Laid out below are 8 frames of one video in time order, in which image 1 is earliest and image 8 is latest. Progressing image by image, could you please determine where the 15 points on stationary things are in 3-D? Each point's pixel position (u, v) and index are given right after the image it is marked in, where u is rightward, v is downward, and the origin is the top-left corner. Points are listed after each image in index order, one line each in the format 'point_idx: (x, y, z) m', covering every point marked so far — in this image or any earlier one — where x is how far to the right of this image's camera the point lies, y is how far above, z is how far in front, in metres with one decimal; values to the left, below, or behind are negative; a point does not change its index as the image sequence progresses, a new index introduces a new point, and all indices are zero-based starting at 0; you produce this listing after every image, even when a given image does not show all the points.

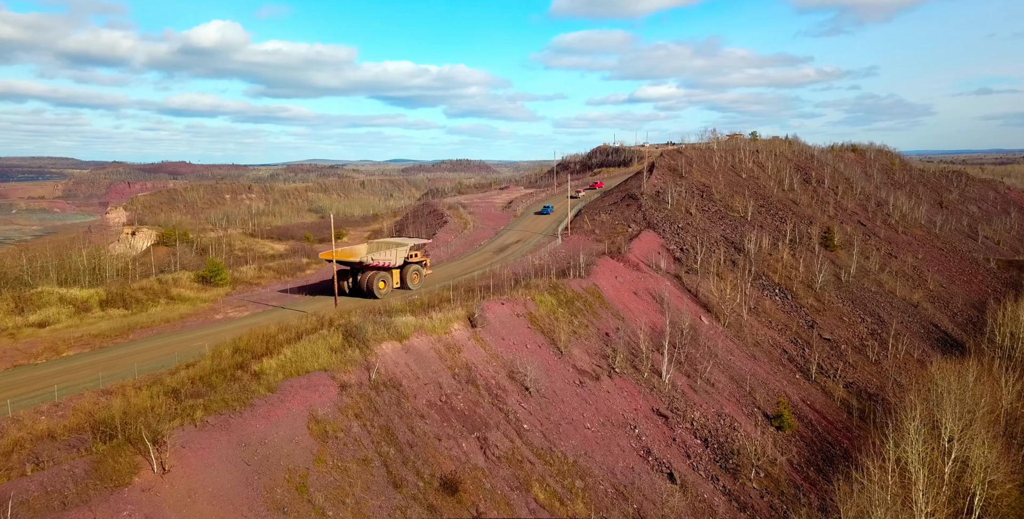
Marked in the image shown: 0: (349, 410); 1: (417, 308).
0: (-3.4, -3.1, +11.9) m
1: (-2.5, -1.3, +16.3) m
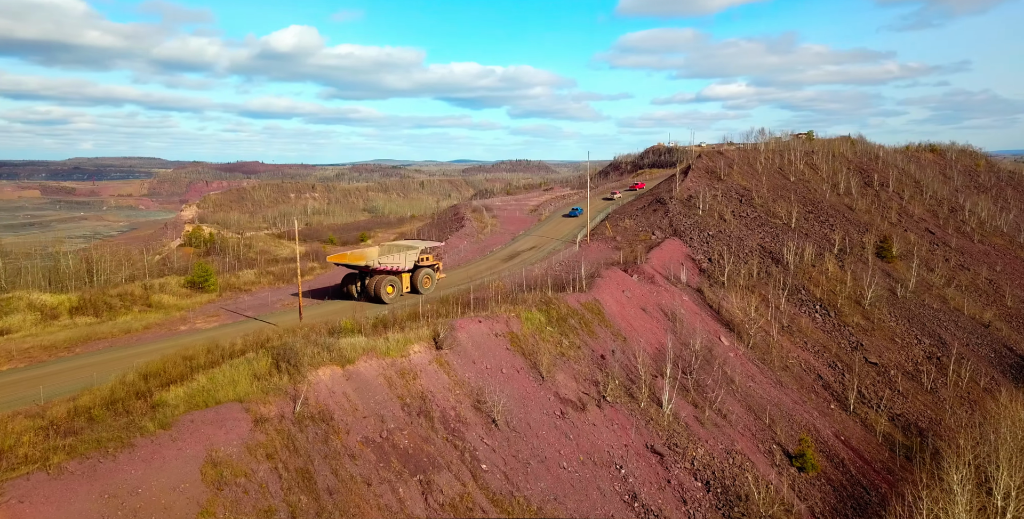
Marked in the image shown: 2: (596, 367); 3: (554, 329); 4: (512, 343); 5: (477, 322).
0: (-4.6, -3.5, +10.5) m
1: (-3.3, -1.7, +14.8) m
2: (+2.7, -3.4, +18.1) m
3: (+1.4, -2.2, +18.4) m
4: (+0.1, -2.4, +16.9) m
5: (-0.9, -1.8, +16.7) m
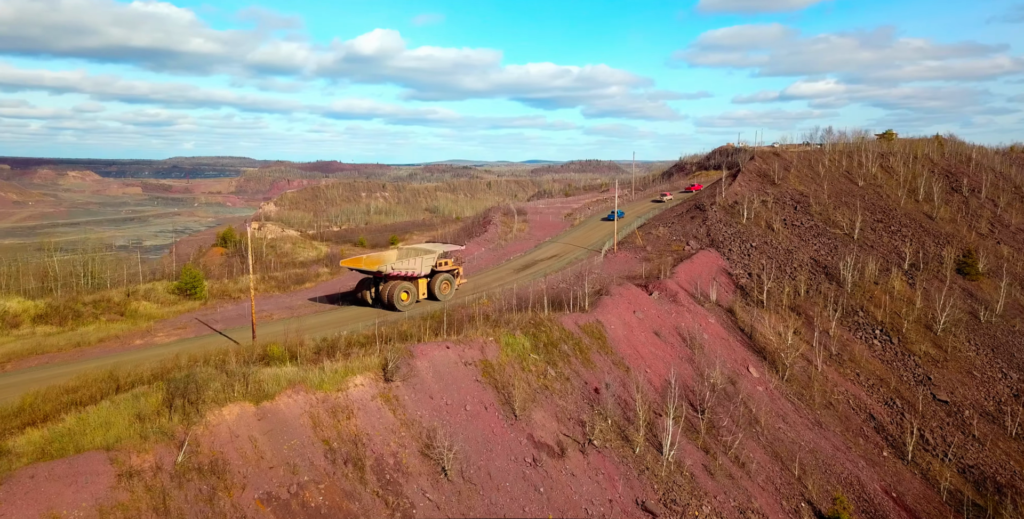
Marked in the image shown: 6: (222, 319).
0: (-6.0, -3.8, +8.8) m
1: (-4.2, -2.1, +13.0) m
2: (+2.0, -3.9, +15.6) m
3: (+0.8, -2.7, +16.1) m
4: (-0.7, -2.9, +14.7) m
5: (-1.6, -2.2, +14.5) m
6: (-9.6, -2.0, +19.3) m
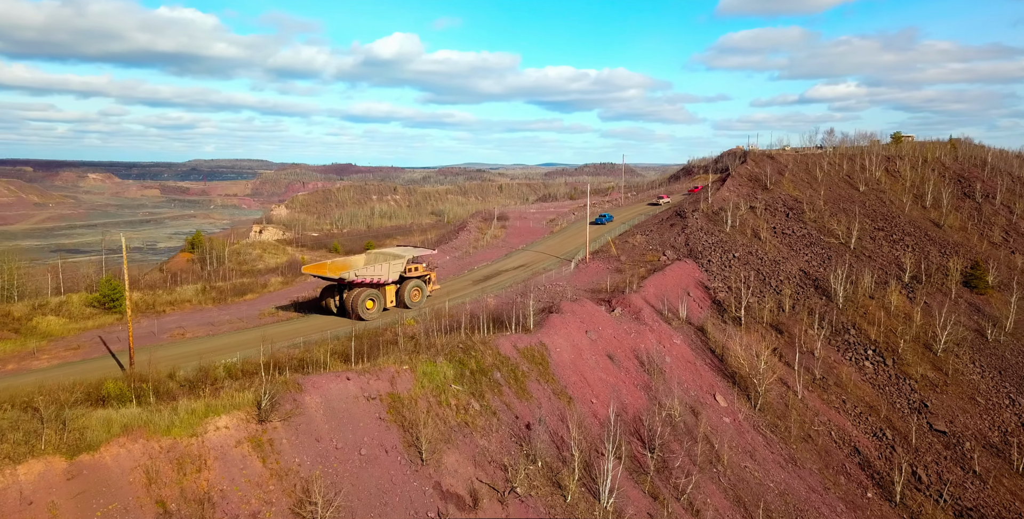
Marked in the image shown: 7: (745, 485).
0: (-8.0, -4.1, +6.9) m
1: (-6.2, -2.4, +11.0) m
2: (0.0, -4.3, +13.6) m
3: (-1.2, -3.1, +14.0) m
4: (-2.7, -3.3, +12.6) m
5: (-3.6, -2.6, +12.5) m
6: (-11.5, -2.3, +17.4) m
7: (+6.3, -6.1, +15.7) m
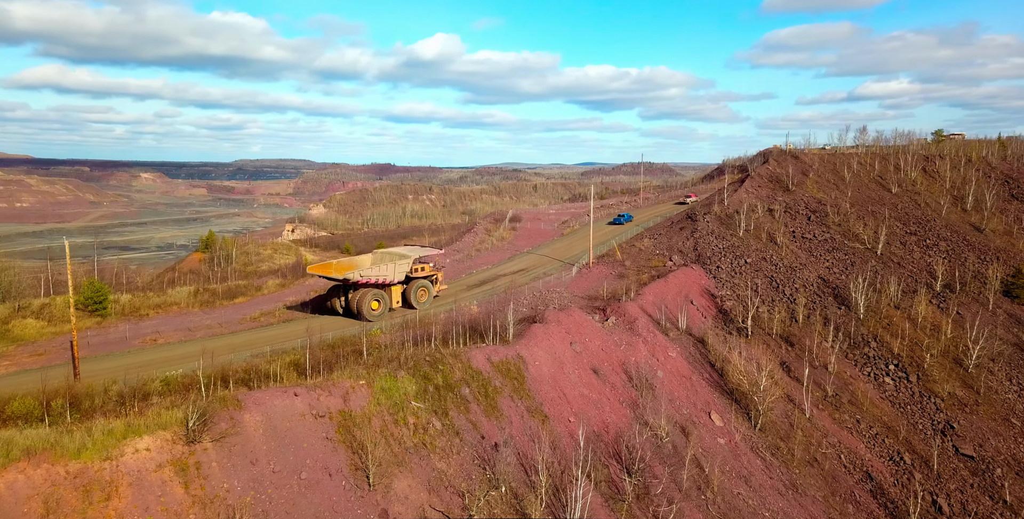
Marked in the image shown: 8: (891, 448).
0: (-9.2, -4.3, +6.3) m
1: (-7.1, -2.6, +10.3) m
2: (-0.8, -4.5, +12.6) m
3: (-2.0, -3.3, +13.1) m
4: (-3.5, -3.4, +11.8) m
5: (-4.5, -2.8, +11.7) m
6: (-12.1, -2.4, +17.0) m
7: (+5.6, -6.3, +14.4) m
8: (+12.4, -6.2, +19.0) m
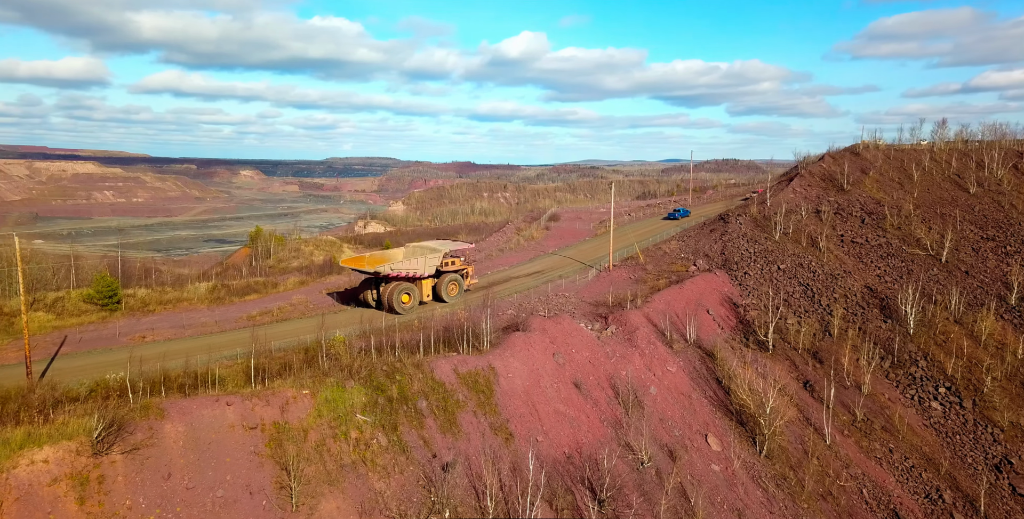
0: (-10.9, -4.3, +6.4) m
1: (-8.4, -2.6, +10.2) m
2: (-1.9, -4.6, +11.7) m
3: (-3.0, -3.4, +12.4) m
4: (-4.7, -3.5, +11.2) m
5: (-5.6, -2.8, +11.3) m
6: (-12.6, -2.3, +17.3) m
7: (+4.6, -6.6, +12.8) m
8: (+11.9, -6.5, +16.6) m
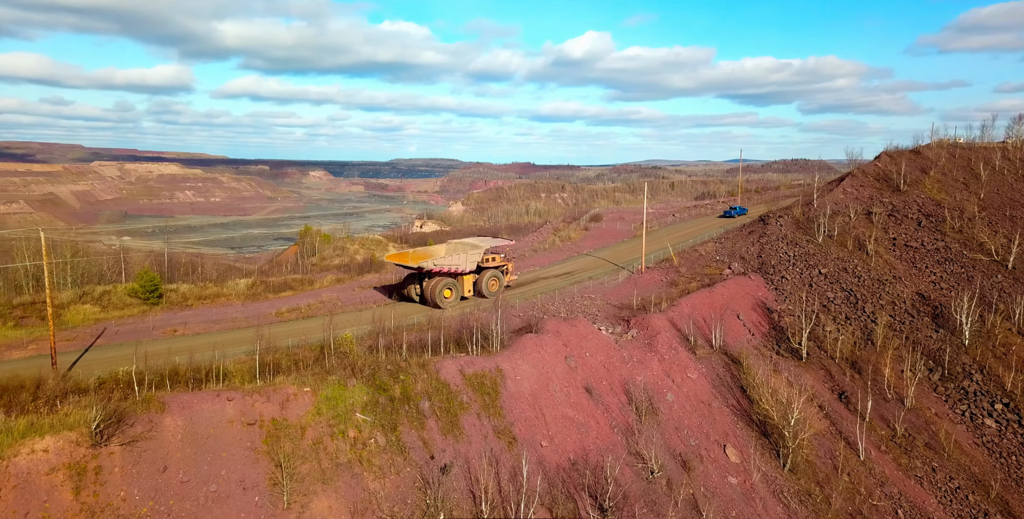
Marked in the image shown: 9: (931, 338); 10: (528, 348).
0: (-11.5, -4.2, +7.2) m
1: (-8.6, -2.5, +10.7) m
2: (-2.0, -4.6, +11.6) m
3: (-3.0, -3.4, +12.4) m
4: (-4.8, -3.5, +11.4) m
5: (-5.7, -2.8, +11.5) m
6: (-12.1, -2.2, +18.2) m
7: (+4.6, -6.6, +12.2) m
8: (+12.2, -6.6, +15.2) m
9: (+15.0, -2.8, +20.6) m
10: (+0.4, -2.3, +15.1) m
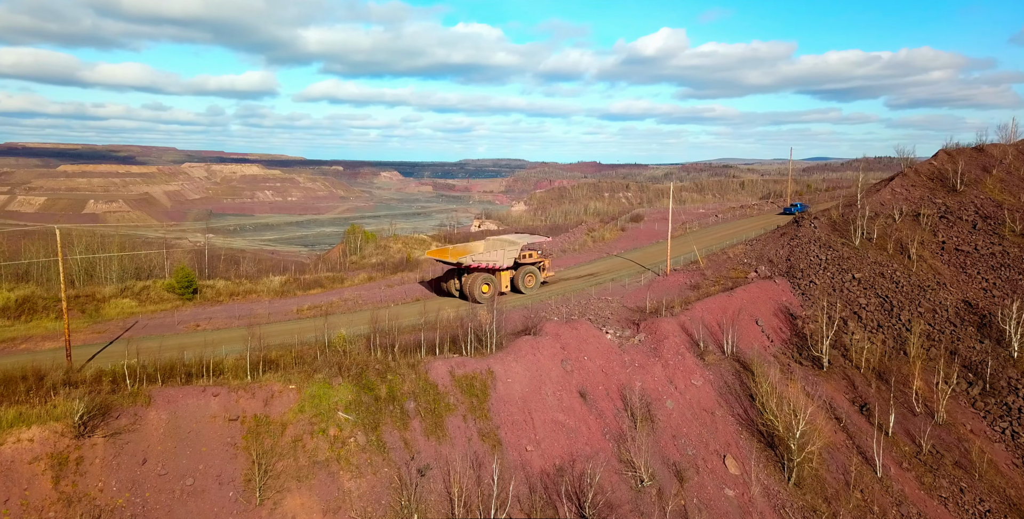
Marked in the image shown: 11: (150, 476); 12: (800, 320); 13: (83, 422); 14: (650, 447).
0: (-12.3, -4.1, +8.3) m
1: (-9.1, -2.5, +11.4) m
2: (-2.5, -4.6, +11.7) m
3: (-3.4, -3.4, +12.5) m
4: (-5.3, -3.5, +11.8) m
5: (-6.1, -2.8, +12.0) m
6: (-11.9, -2.2, +19.3) m
7: (+4.1, -6.7, +11.6) m
8: (+12.0, -6.8, +13.9) m
9: (+15.3, -2.9, +18.9) m
10: (+0.3, -2.4, +15.0) m
11: (-6.5, -3.9, +10.8) m
12: (+9.7, -2.0, +19.3) m
13: (-7.7, -2.9, +10.7) m
14: (+3.3, -4.5, +13.7) m
